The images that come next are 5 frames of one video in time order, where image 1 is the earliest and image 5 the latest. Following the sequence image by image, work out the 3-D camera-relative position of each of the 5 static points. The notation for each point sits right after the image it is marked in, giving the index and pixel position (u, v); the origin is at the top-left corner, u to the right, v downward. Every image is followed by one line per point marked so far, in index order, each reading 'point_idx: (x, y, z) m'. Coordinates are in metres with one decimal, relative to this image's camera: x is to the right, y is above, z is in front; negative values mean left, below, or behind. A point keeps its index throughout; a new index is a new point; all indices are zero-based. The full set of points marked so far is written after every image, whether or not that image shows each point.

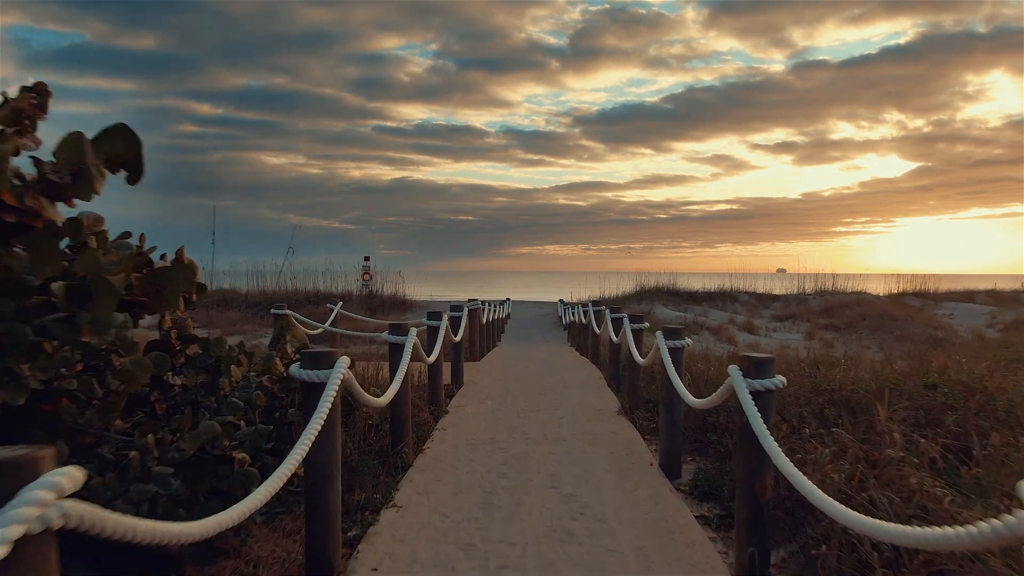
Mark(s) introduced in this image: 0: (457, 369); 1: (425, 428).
0: (-0.7, -1.0, +7.6) m
1: (-0.8, -1.3, +5.3) m
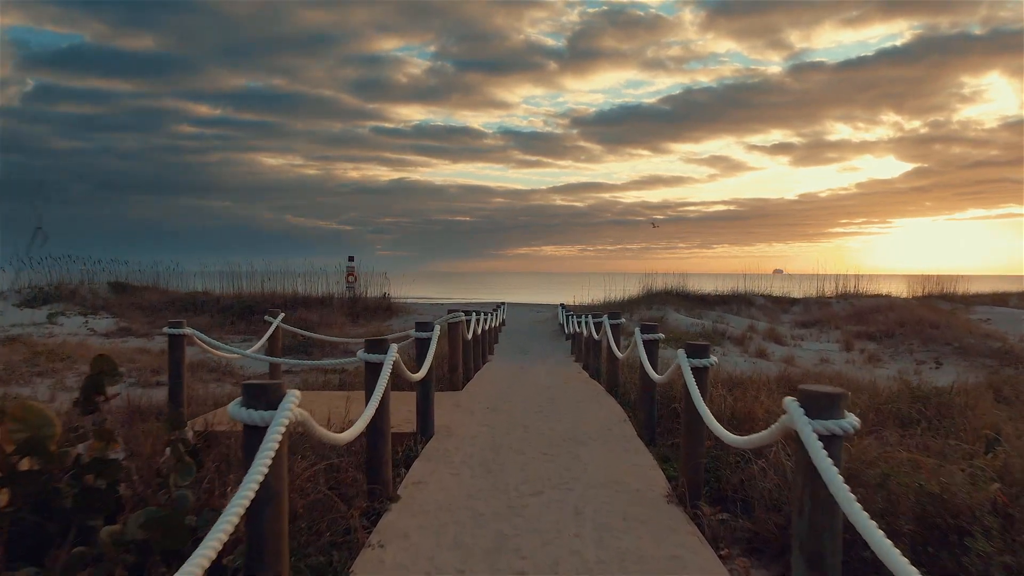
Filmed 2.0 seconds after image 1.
0: (-0.8, -1.1, +5.3) m
1: (-0.9, -1.3, +3.0) m
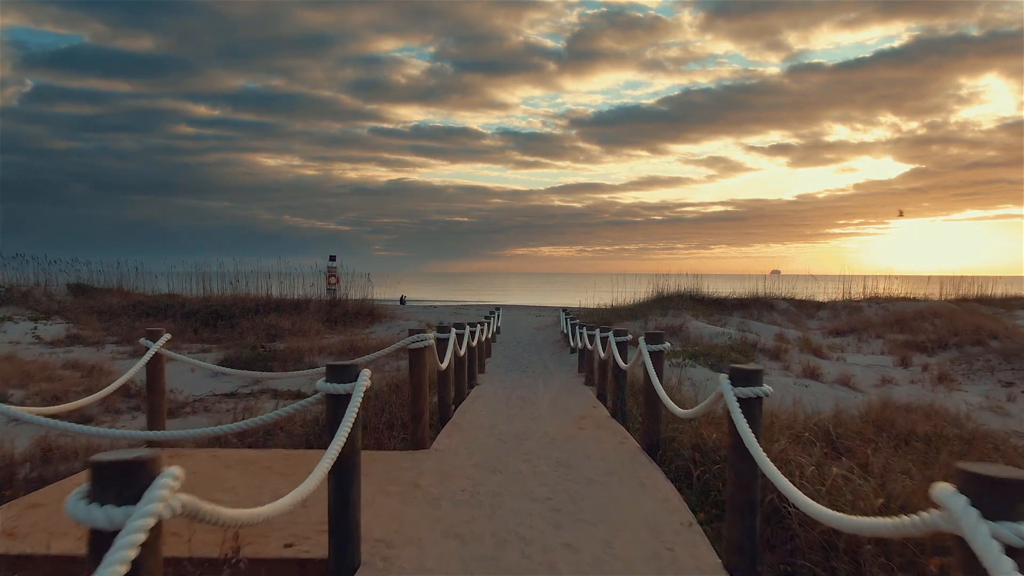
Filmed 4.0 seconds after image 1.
0: (-0.8, -1.2, +2.9) m
1: (-0.9, -1.4, +0.6) m
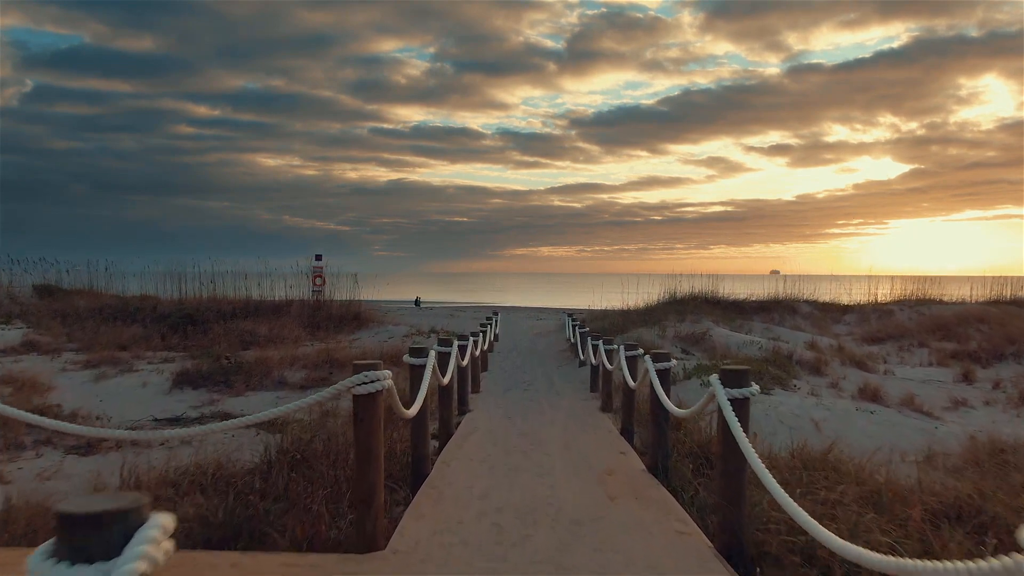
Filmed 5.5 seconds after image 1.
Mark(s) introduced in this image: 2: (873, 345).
0: (-0.8, -1.2, +1.1) m
1: (-0.9, -1.5, -1.2) m
2: (+9.9, -1.5, +16.3) m
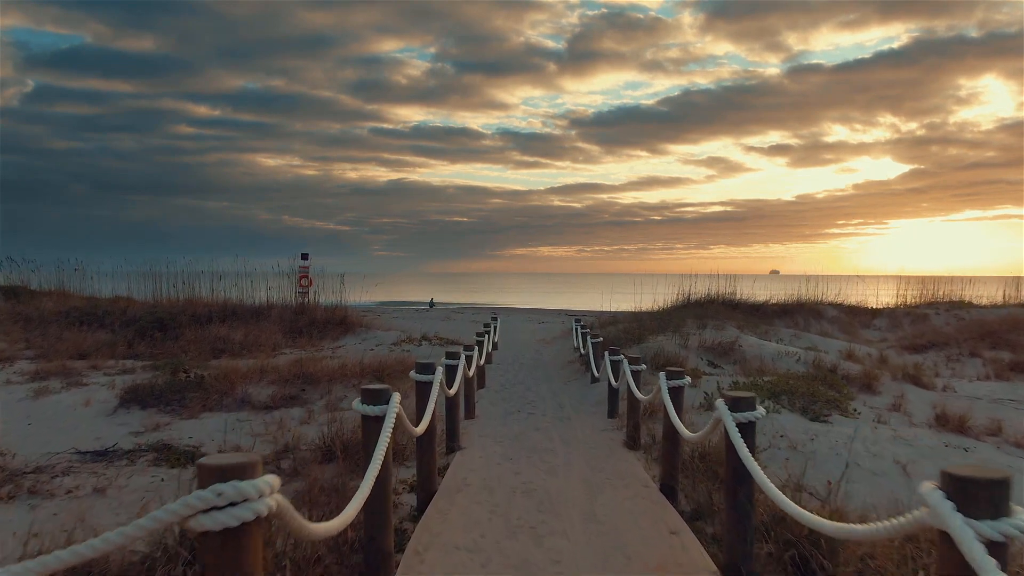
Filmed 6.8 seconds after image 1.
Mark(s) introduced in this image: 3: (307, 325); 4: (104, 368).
0: (-0.8, -1.3, -0.6) m
1: (-0.9, -1.5, -2.9) m
2: (+9.9, -1.6, +14.6) m
3: (-6.2, -1.1, +18.0) m
4: (-9.6, -1.9, +14.1) m
